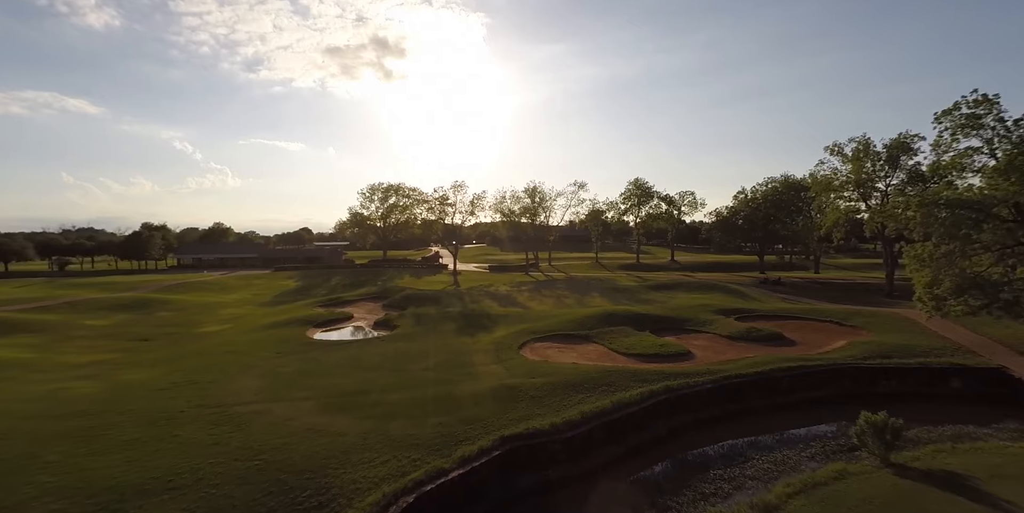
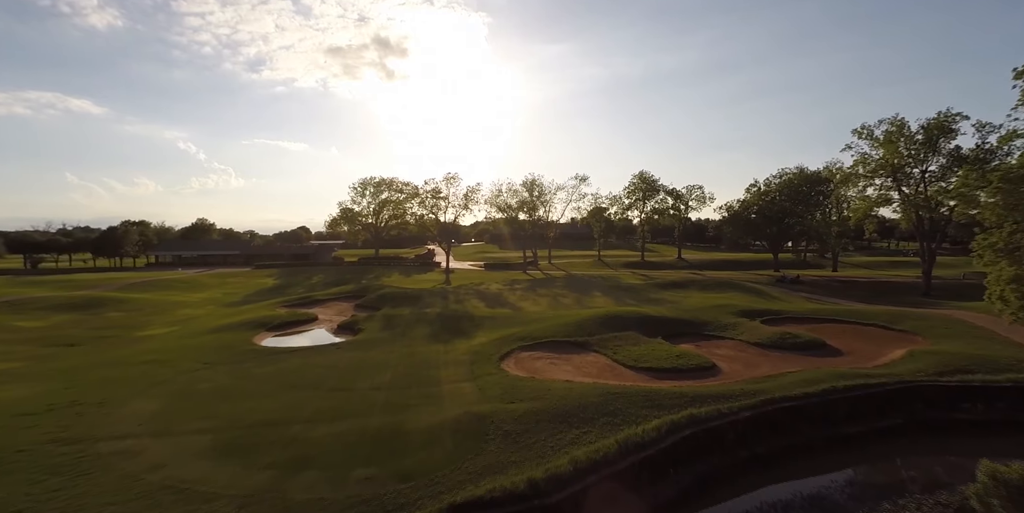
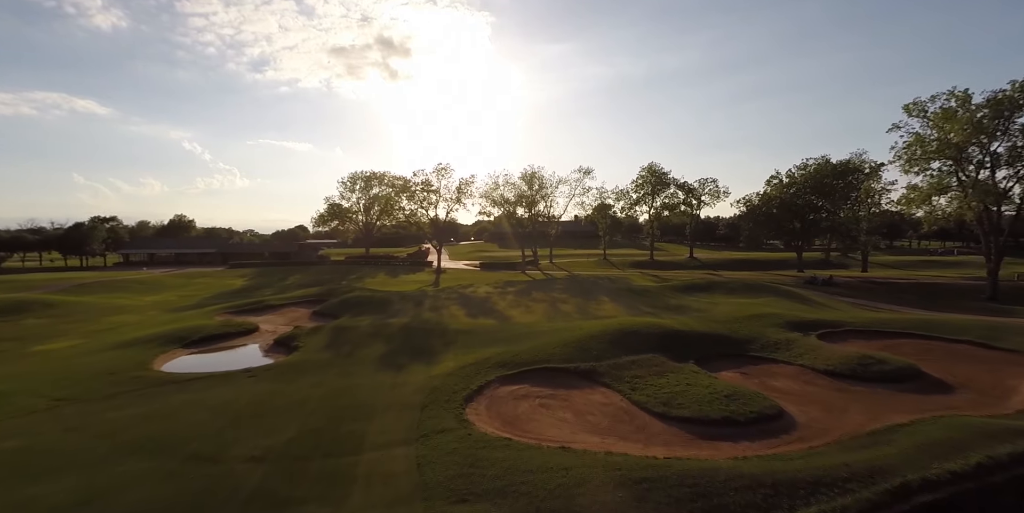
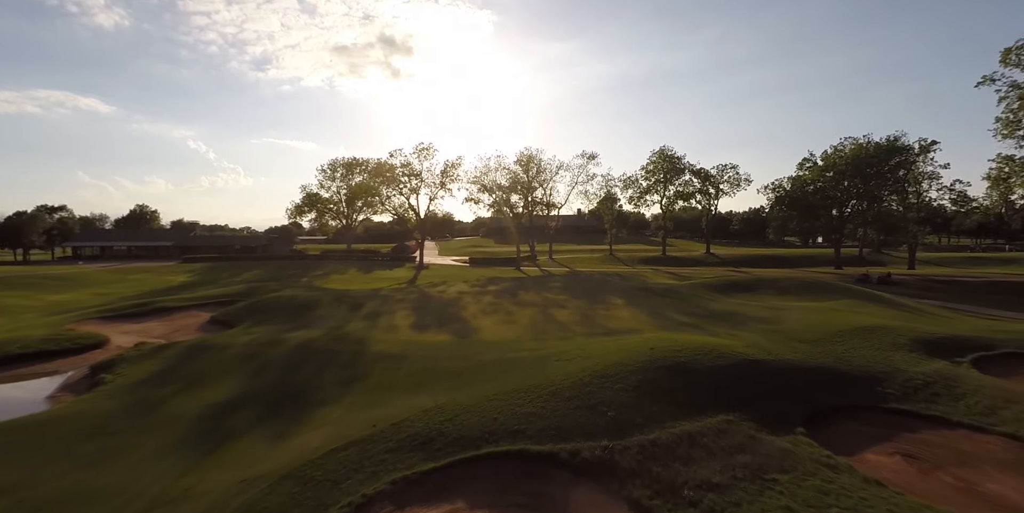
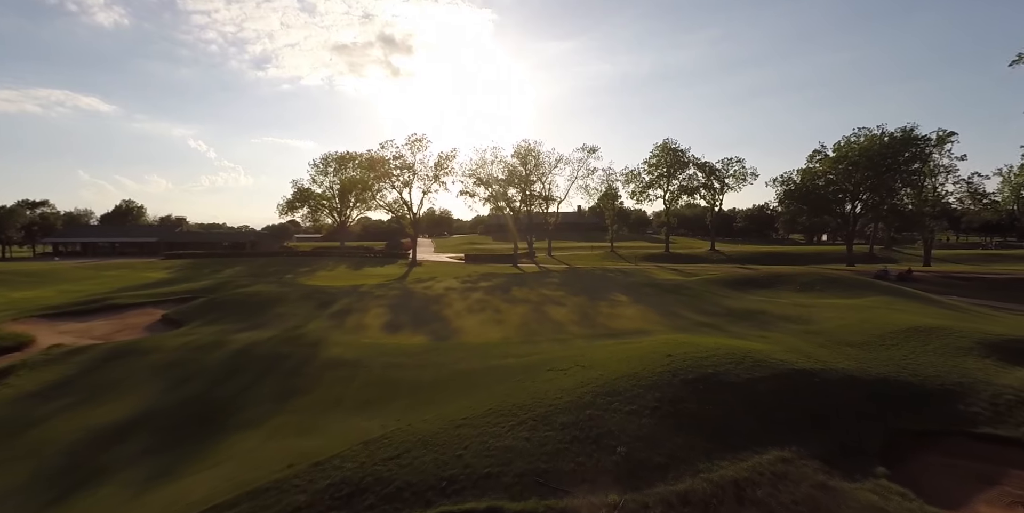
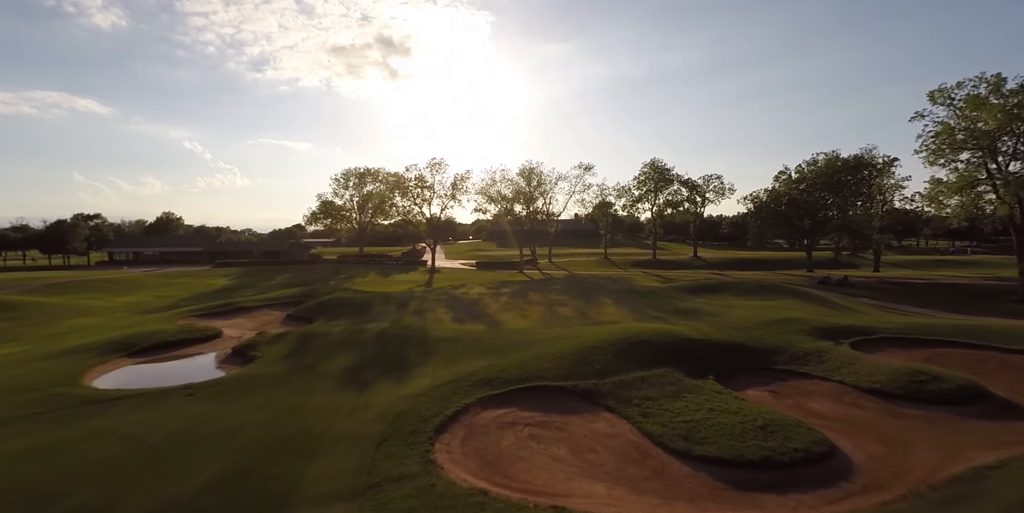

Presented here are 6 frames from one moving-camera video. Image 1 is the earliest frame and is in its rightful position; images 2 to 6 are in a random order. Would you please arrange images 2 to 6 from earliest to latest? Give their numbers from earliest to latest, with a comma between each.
2, 3, 6, 4, 5
